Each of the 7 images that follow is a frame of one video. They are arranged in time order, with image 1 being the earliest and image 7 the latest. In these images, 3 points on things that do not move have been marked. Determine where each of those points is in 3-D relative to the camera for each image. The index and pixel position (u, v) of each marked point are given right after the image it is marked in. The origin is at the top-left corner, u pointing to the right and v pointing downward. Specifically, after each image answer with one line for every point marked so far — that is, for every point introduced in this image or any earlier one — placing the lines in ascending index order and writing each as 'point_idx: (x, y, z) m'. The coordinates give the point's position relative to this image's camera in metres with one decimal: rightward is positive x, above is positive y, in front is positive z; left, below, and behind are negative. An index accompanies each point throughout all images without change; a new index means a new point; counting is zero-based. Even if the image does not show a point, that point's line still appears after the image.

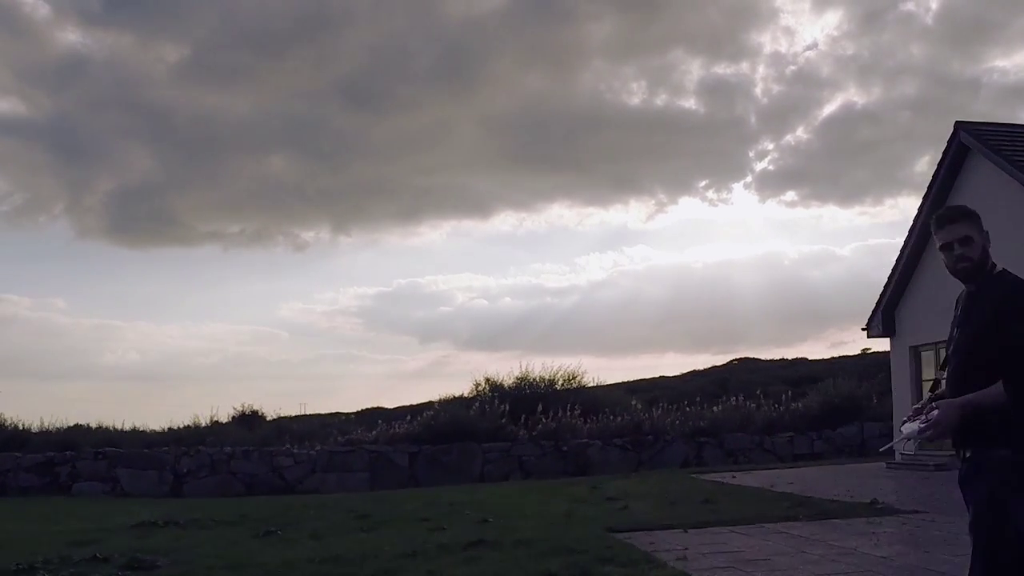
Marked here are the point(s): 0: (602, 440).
0: (+1.7, -2.9, +18.9) m
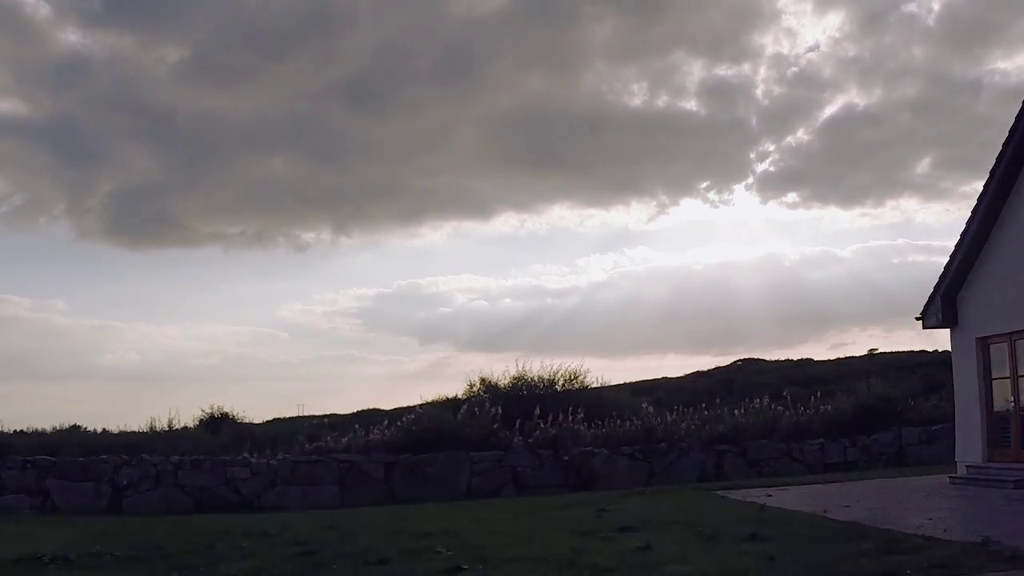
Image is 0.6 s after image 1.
0: (+1.6, -2.6, +16.5) m
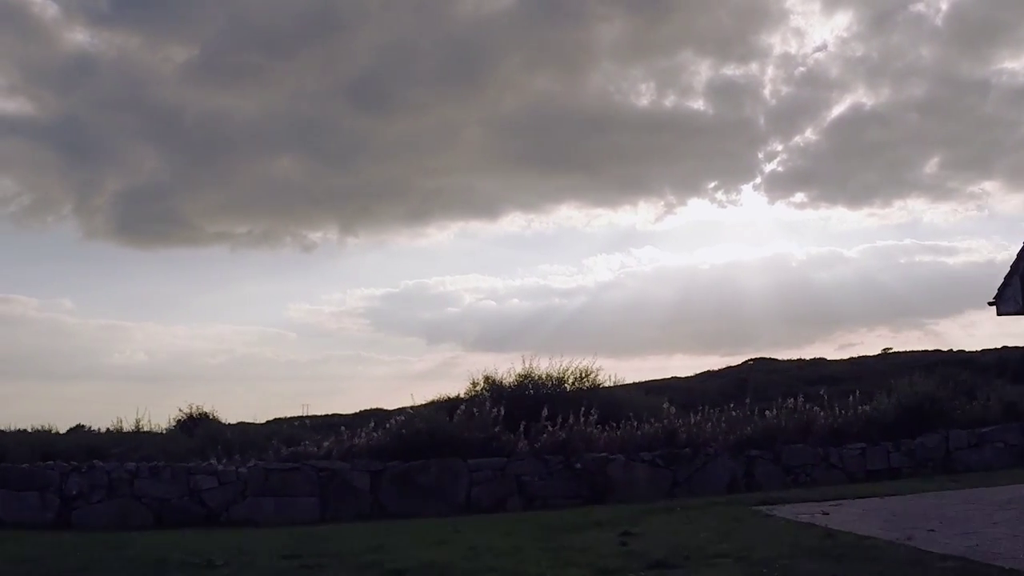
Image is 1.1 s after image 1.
0: (+1.7, -2.4, +14.6) m
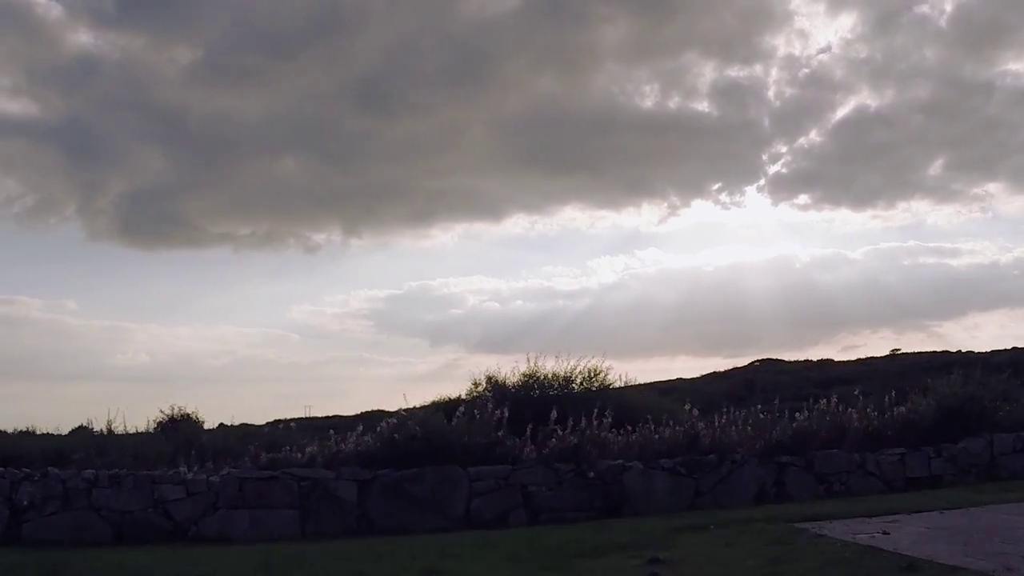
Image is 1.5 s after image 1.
0: (+1.7, -2.3, +13.1) m
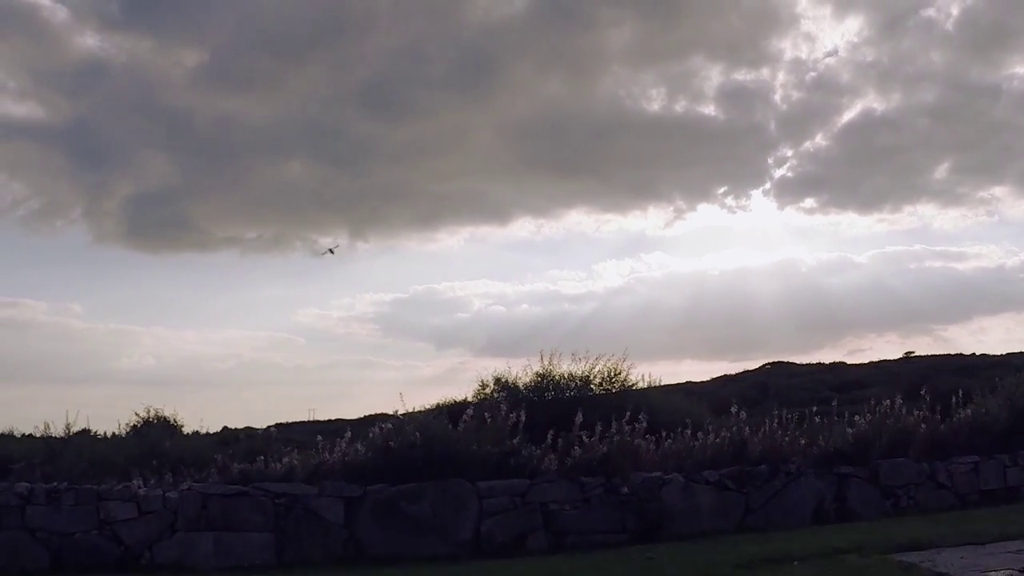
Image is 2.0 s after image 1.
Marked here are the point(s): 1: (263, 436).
0: (+1.9, -2.1, +11.1) m
1: (-3.3, -1.9, +13.5) m
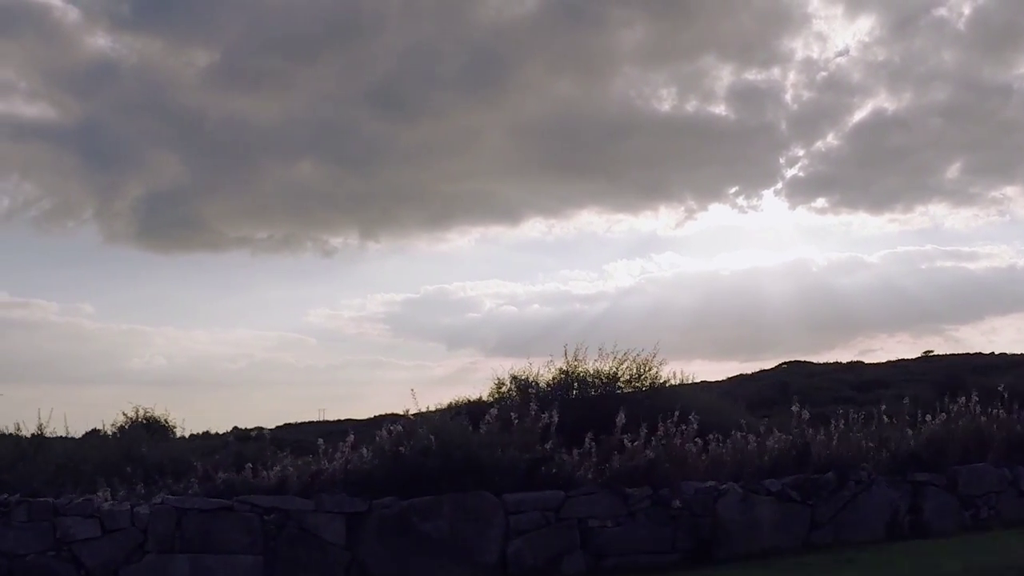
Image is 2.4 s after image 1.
0: (+2.2, -1.9, +9.6) m
1: (-3.0, -1.7, +12.0) m
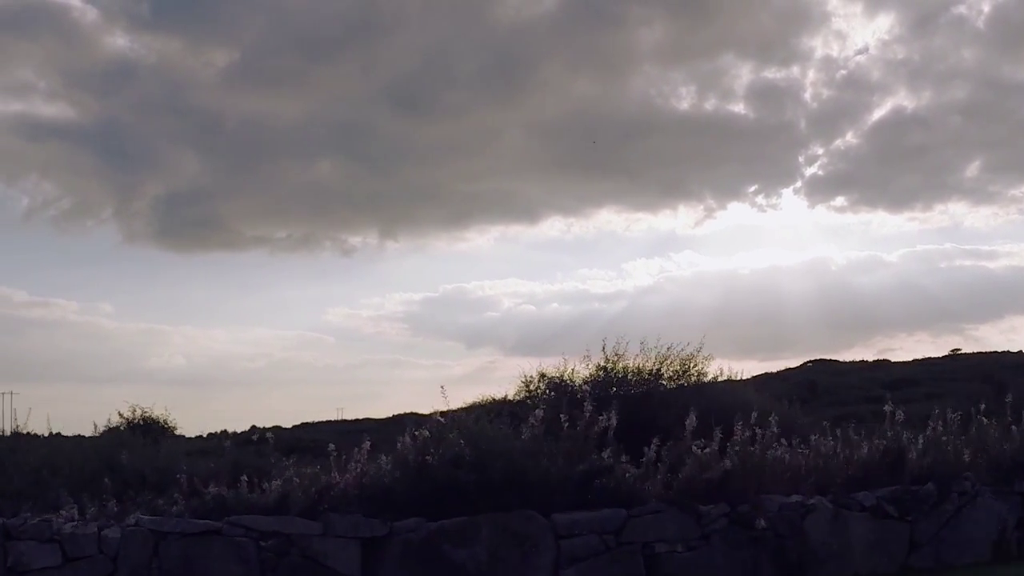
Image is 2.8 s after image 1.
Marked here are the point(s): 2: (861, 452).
0: (+2.6, -1.7, +8.0) m
1: (-2.6, -1.5, +10.5) m
2: (+3.2, -1.4, +9.1) m
